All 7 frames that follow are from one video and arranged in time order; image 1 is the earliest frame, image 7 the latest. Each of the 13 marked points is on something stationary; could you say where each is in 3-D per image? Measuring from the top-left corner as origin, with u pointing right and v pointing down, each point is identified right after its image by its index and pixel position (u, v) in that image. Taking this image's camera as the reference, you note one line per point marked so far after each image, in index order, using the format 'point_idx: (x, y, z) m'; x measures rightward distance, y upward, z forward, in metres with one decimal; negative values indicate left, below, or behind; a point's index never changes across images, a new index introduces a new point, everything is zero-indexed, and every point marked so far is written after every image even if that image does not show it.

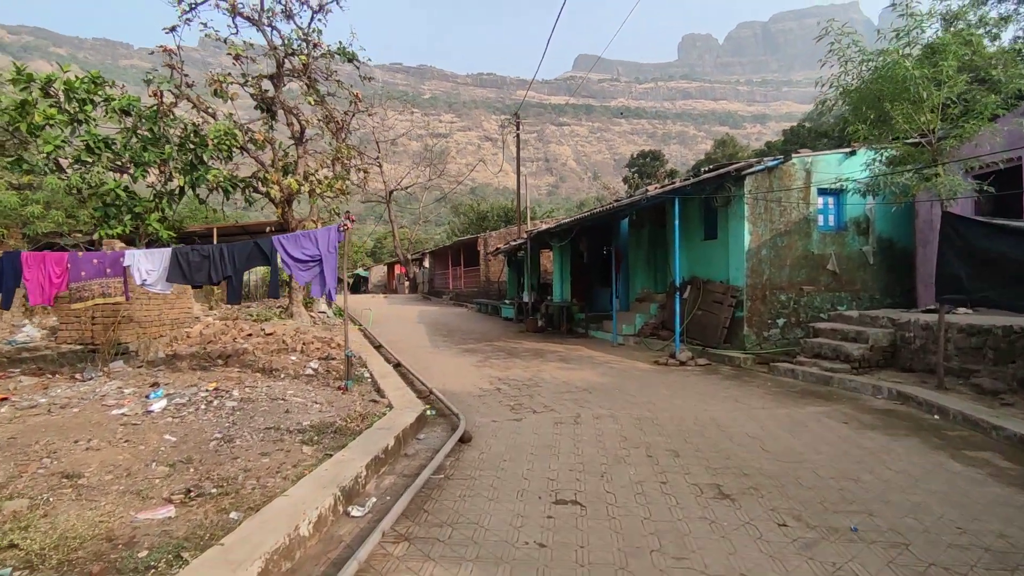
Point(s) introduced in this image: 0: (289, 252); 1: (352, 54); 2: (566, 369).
0: (-2.9, +0.5, +7.2) m
1: (-4.8, +7.0, +16.7) m
2: (+1.0, -1.5, +10.1) m
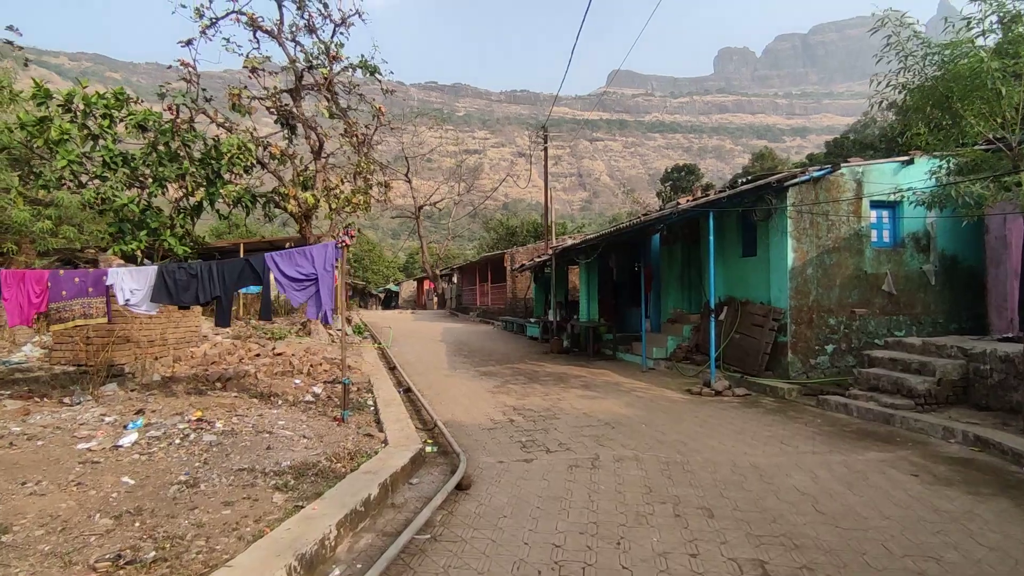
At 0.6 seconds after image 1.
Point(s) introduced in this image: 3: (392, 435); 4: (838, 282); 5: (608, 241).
0: (-2.8, +0.2, +6.7) m
1: (-4.1, +6.5, +16.4) m
2: (+1.3, -1.8, +9.2) m
3: (-1.3, -1.6, +6.1) m
4: (+5.9, +0.1, +10.1) m
5: (+2.4, +1.2, +13.8) m
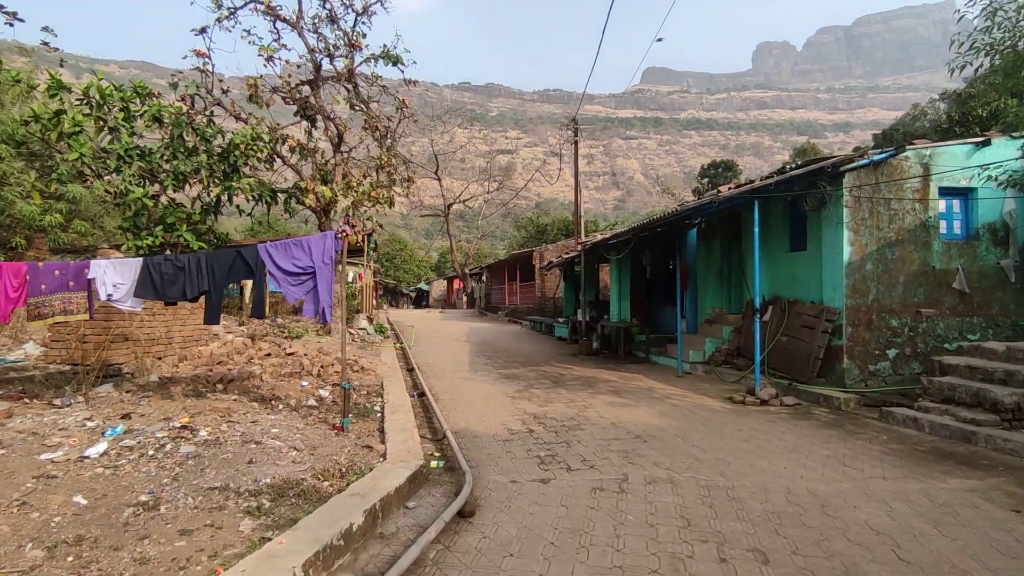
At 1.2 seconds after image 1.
0: (-2.6, +0.3, +6.1) m
1: (-3.3, +6.6, +15.9) m
2: (+1.6, -1.8, +8.4) m
3: (-1.2, -1.6, +5.4) m
4: (+6.3, +0.2, +9.0) m
5: (+3.0, +1.2, +12.9) m
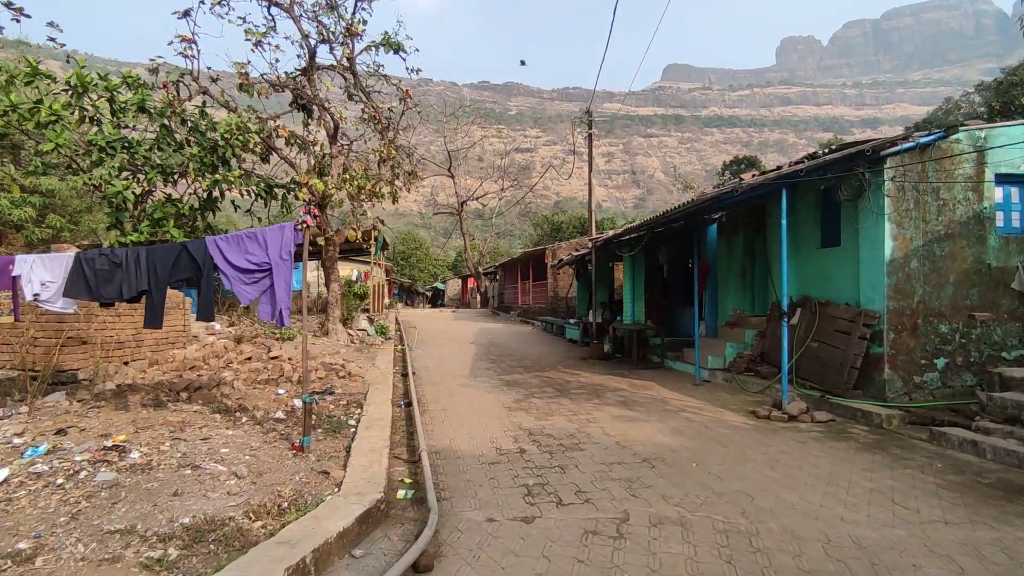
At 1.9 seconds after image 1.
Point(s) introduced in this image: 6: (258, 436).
0: (-2.7, +0.3, +5.3) m
1: (-3.1, +6.6, +15.1) m
2: (+1.5, -1.8, +7.5) m
3: (-1.3, -1.6, +4.6) m
4: (+6.3, +0.1, +7.9) m
5: (+3.1, +1.2, +11.9) m
6: (-2.7, -1.6, +5.8) m
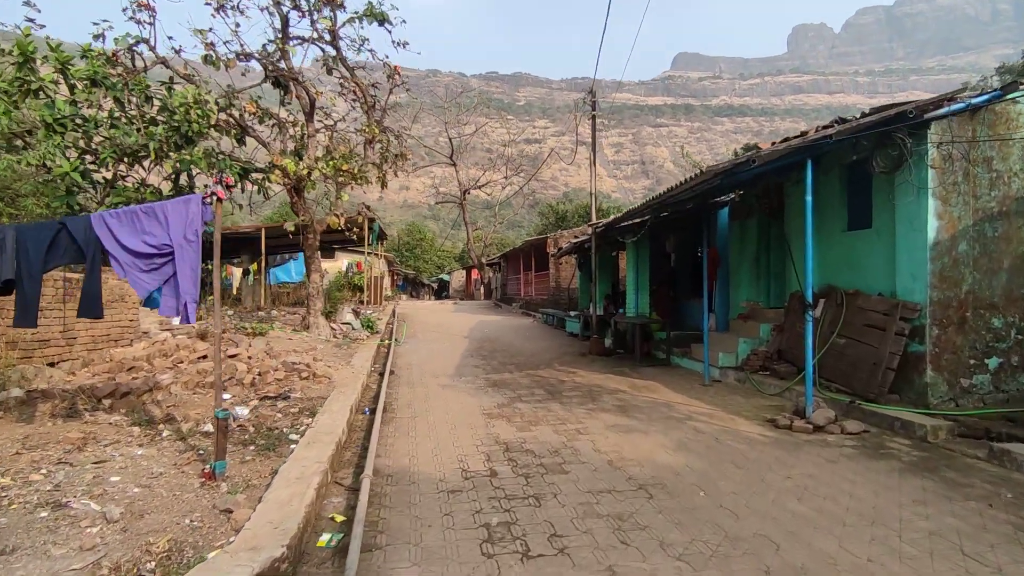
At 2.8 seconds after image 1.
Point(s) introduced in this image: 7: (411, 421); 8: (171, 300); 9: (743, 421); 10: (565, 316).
0: (-3.0, +0.4, +4.3) m
1: (-3.3, +6.9, +14.0) m
2: (+1.2, -1.6, +6.4) m
3: (-1.6, -1.5, +3.6) m
4: (+6.0, +0.3, +6.7) m
5: (+2.9, +1.4, +10.8) m
6: (-3.0, -1.5, +4.8) m
7: (-1.2, -1.6, +6.8) m
8: (-2.7, -0.1, +4.3) m
9: (+2.8, -1.6, +6.8) m
10: (+1.6, -0.9, +16.9) m
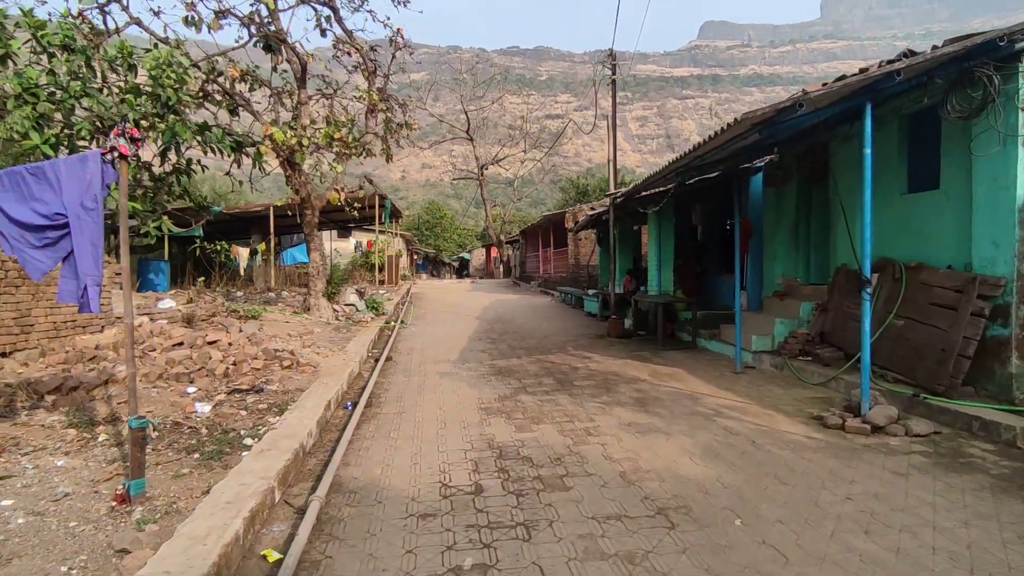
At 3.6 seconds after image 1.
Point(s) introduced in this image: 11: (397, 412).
0: (-3.2, +0.5, +3.4) m
1: (-3.0, +7.4, +12.9) m
2: (+1.2, -1.4, +5.4) m
3: (-1.8, -1.4, +2.8) m
4: (+6.0, +0.6, +5.5) m
5: (+3.0, +1.9, +9.6) m
6: (-3.0, -1.3, +4.0) m
7: (-1.2, -1.4, +5.9) m
8: (-2.8, 0.0, +3.5) m
9: (+2.8, -1.3, +5.7) m
10: (+2.0, -0.2, +15.9) m
11: (-1.3, -1.4, +6.2) m
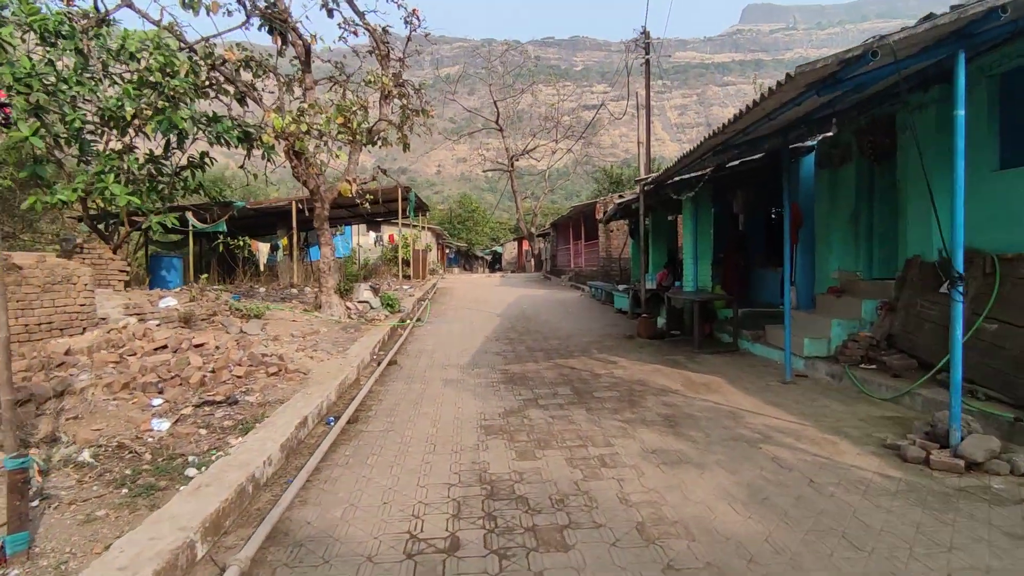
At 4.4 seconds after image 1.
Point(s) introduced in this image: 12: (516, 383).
0: (-3.3, +0.5, +2.7) m
1: (-2.6, +7.4, +12.1) m
2: (+1.2, -1.4, +4.5) m
3: (-2.0, -1.4, +2.0) m
4: (+5.9, +0.6, +4.1) m
5: (+3.3, +1.9, +8.5) m
6: (-3.1, -1.3, +3.3) m
7: (-1.2, -1.4, +5.1) m
8: (-2.9, 0.0, +2.8) m
9: (+2.8, -1.3, +4.7) m
10: (+2.7, -0.1, +14.8) m
11: (-1.2, -1.4, +5.4) m
12: (+0.1, -1.2, +7.0) m
